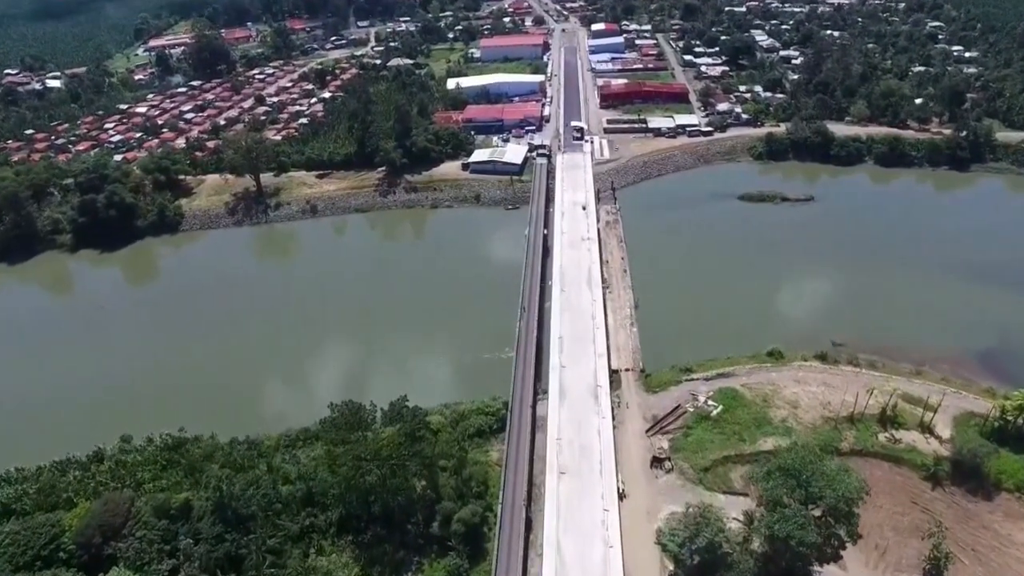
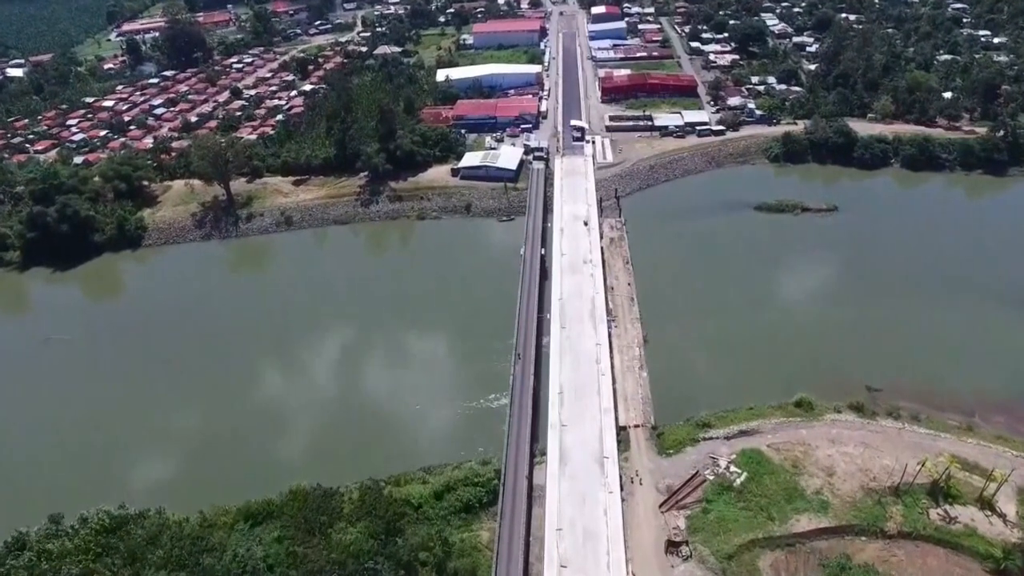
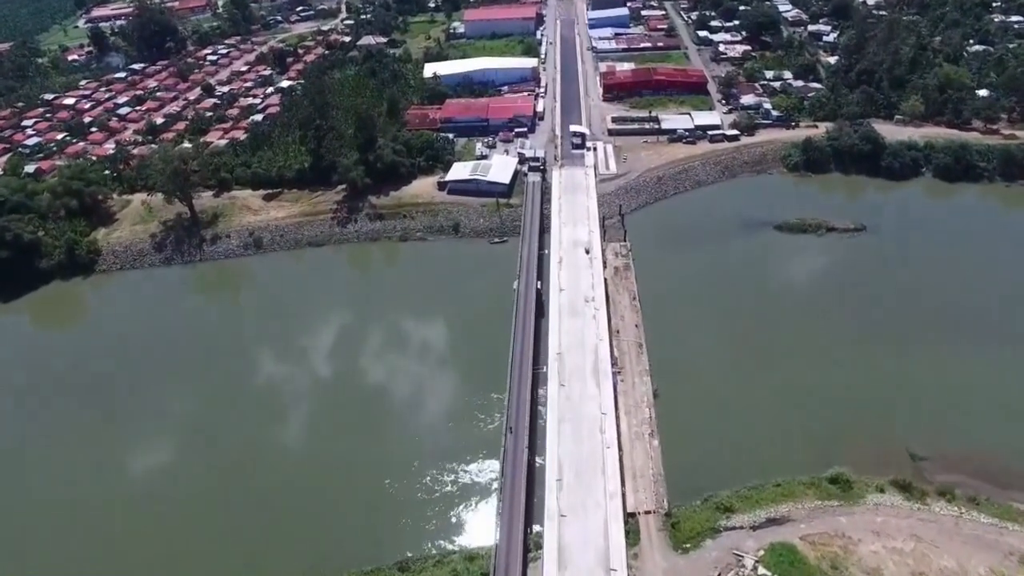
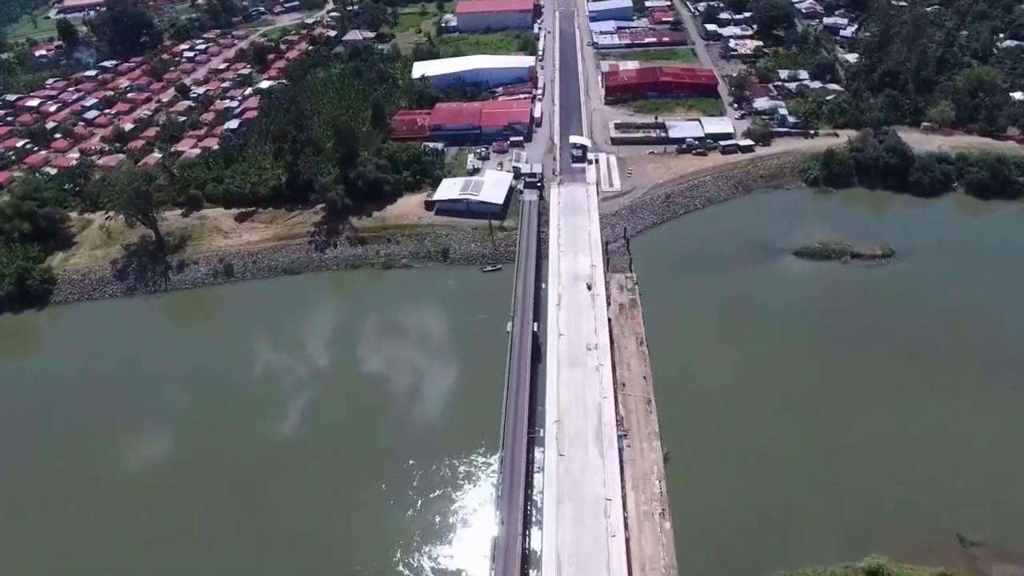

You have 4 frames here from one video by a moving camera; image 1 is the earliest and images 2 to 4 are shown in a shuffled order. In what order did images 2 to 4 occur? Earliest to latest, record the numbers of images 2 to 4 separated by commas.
2, 3, 4
